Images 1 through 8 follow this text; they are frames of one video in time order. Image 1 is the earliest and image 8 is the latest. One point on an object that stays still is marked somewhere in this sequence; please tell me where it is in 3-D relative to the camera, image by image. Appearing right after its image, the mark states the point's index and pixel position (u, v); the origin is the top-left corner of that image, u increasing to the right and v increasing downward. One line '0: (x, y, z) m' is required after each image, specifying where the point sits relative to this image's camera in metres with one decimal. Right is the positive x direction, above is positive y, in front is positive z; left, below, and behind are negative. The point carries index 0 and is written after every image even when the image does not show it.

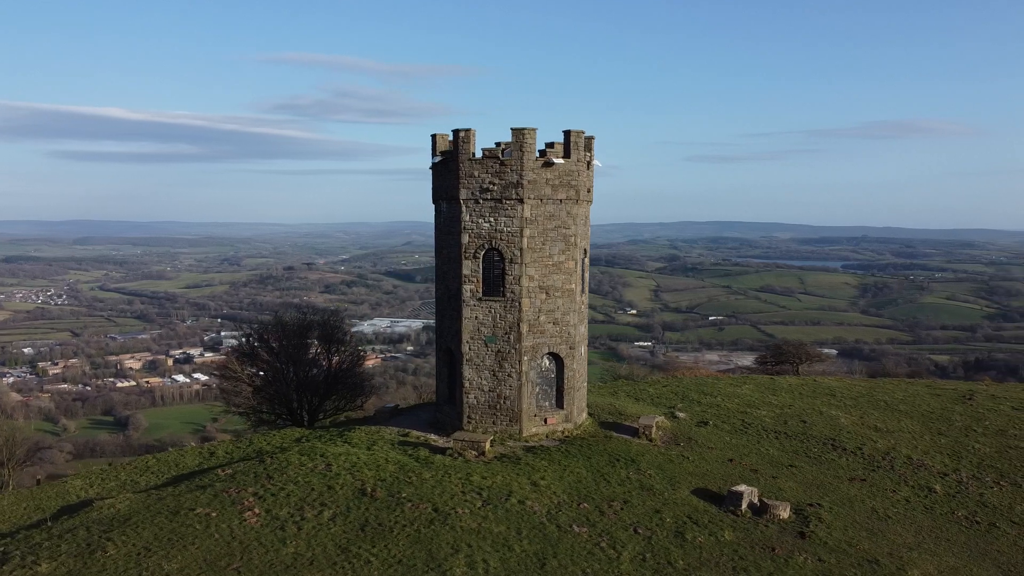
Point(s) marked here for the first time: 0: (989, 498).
0: (+10.9, -4.8, +18.7) m
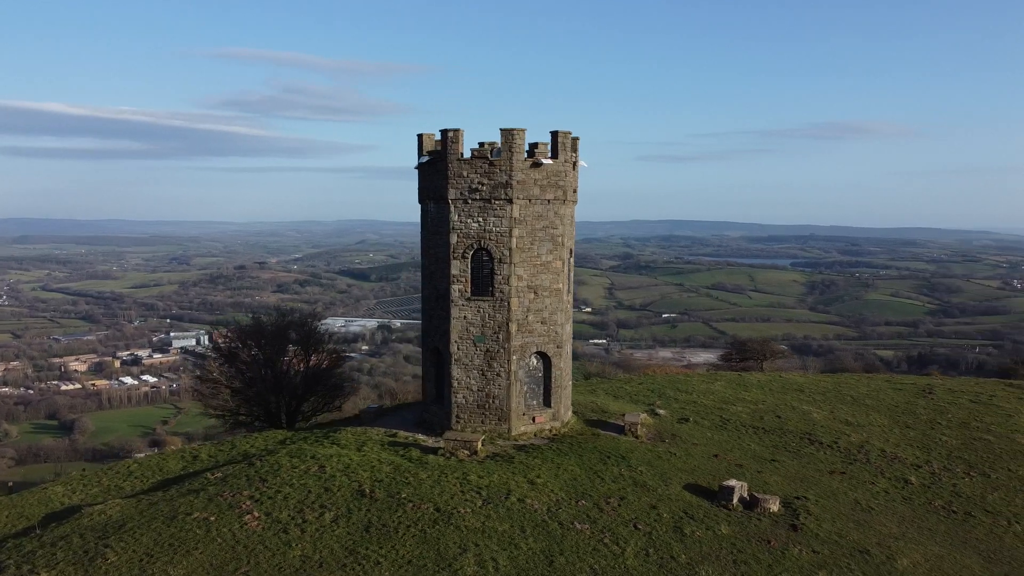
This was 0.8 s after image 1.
0: (+10.7, -4.8, +19.5) m
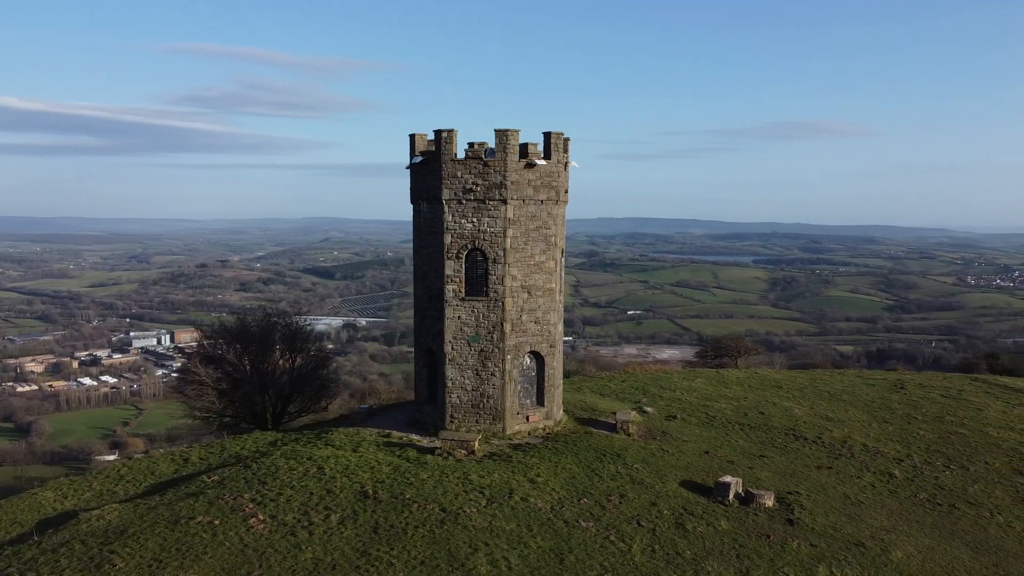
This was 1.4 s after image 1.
0: (+10.6, -4.7, +20.0) m
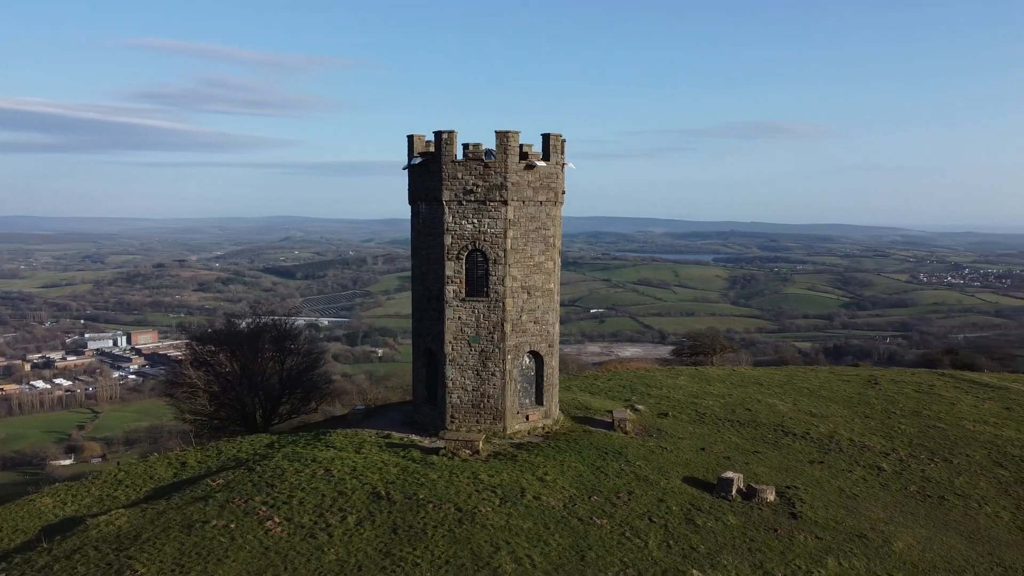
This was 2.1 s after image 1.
0: (+10.6, -4.7, +20.7) m
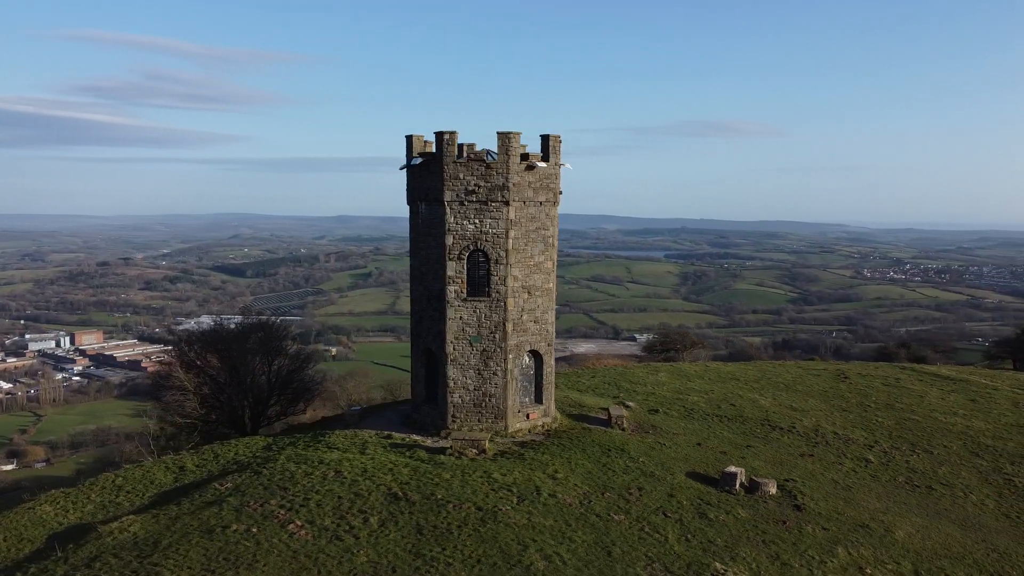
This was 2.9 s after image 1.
0: (+10.5, -4.6, +21.5) m
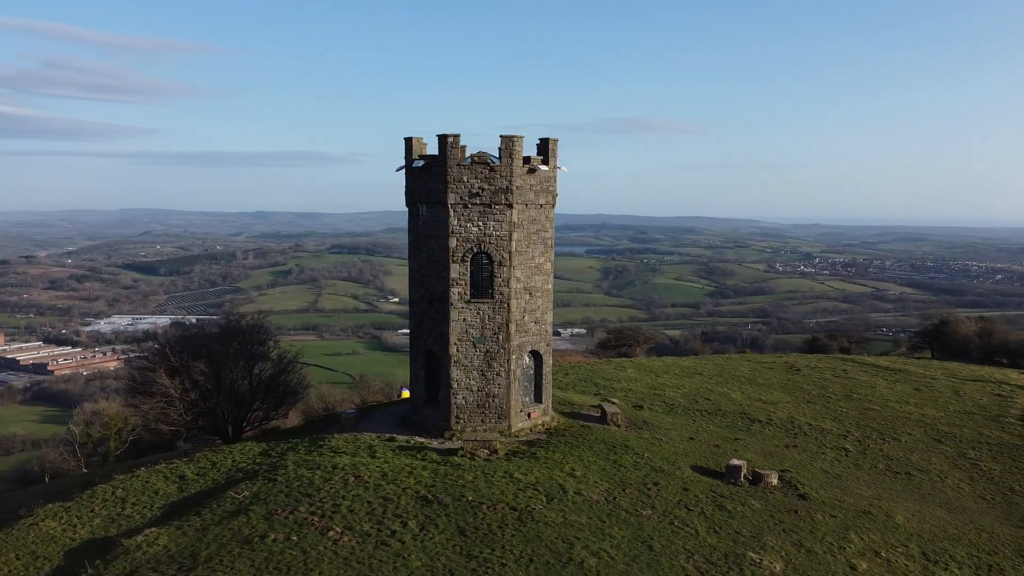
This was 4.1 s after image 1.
0: (+10.5, -4.6, +22.8) m
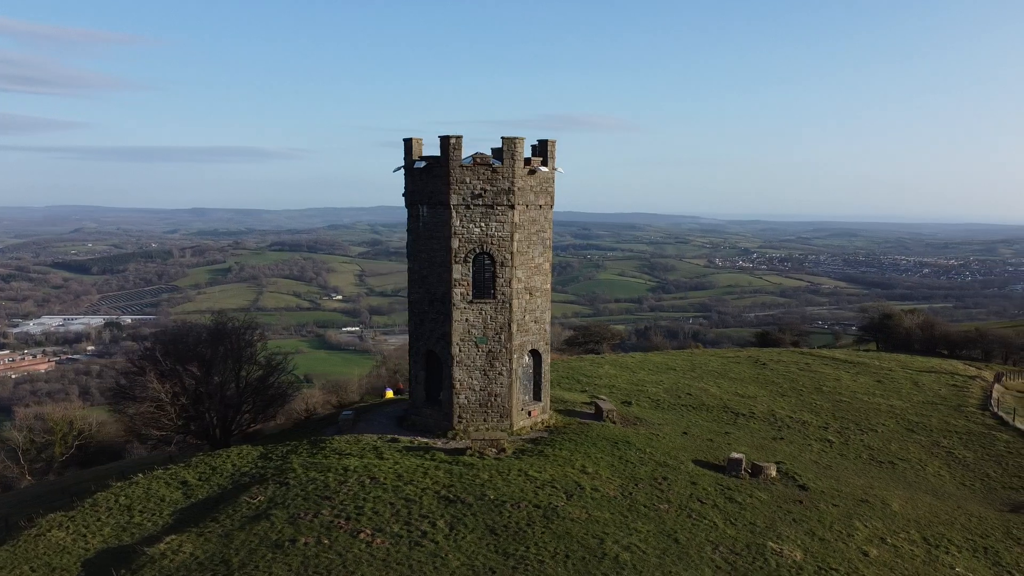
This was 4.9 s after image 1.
0: (+10.3, -4.5, +23.8) m
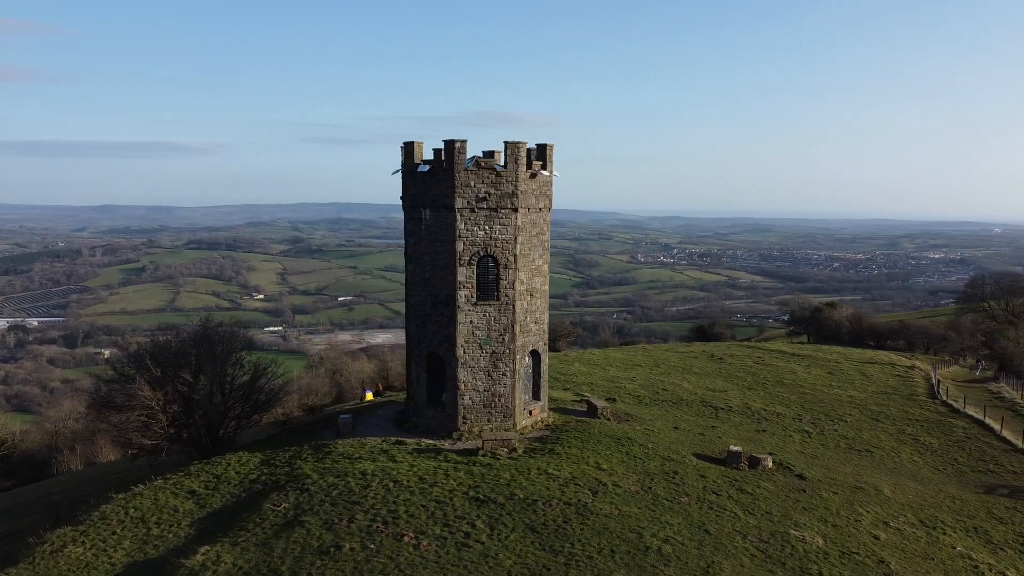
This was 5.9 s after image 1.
0: (+10.1, -4.4, +25.1) m
